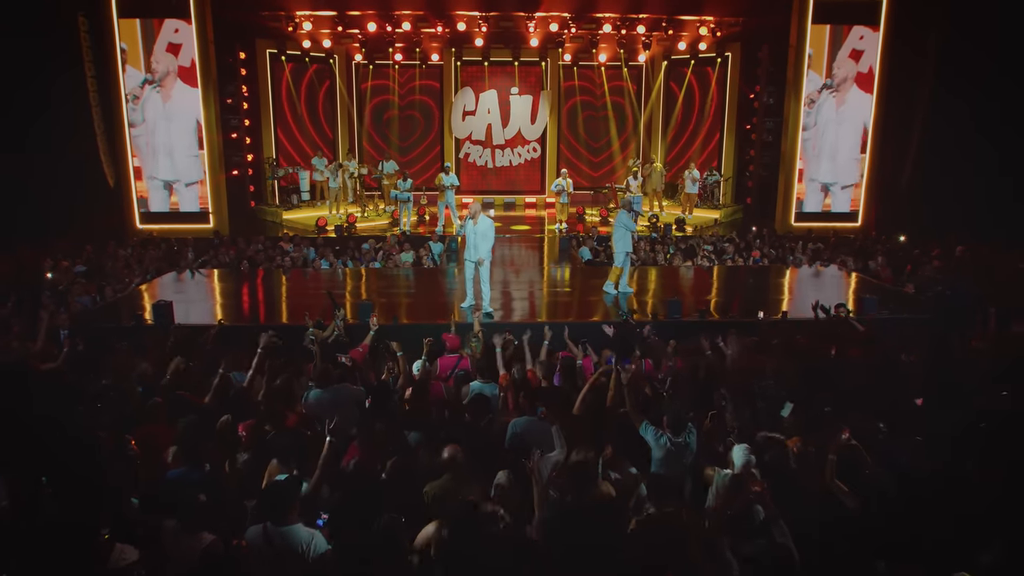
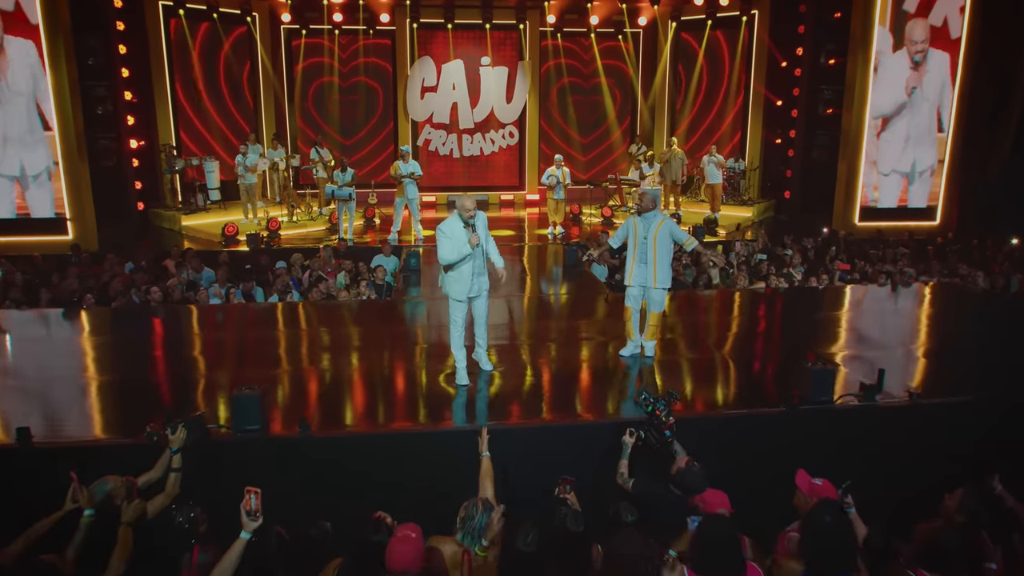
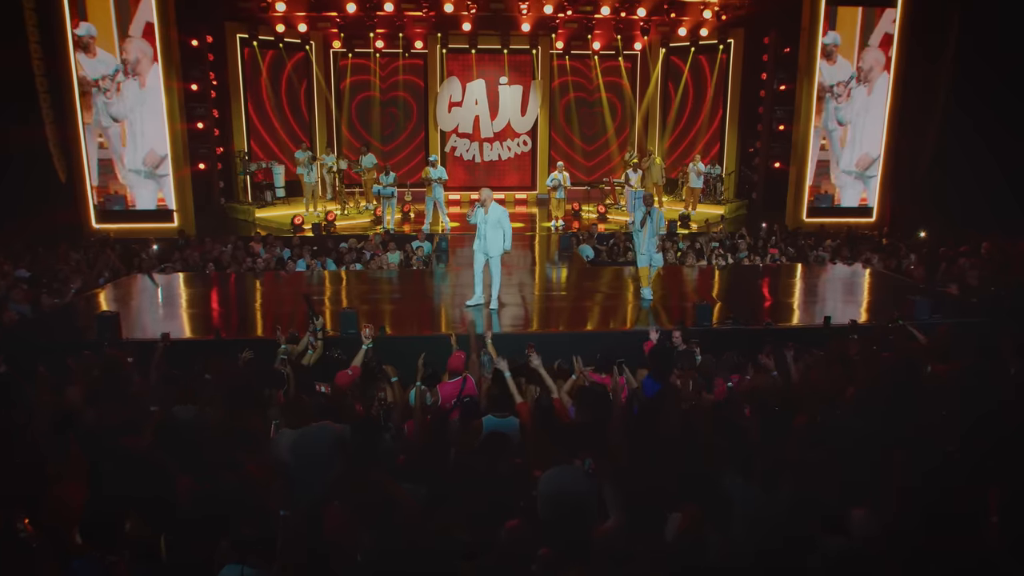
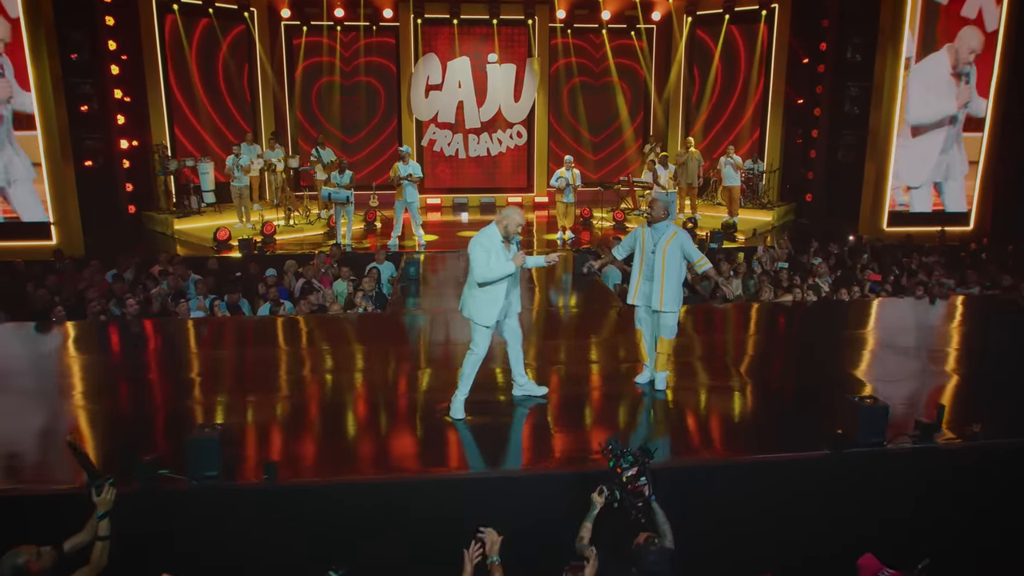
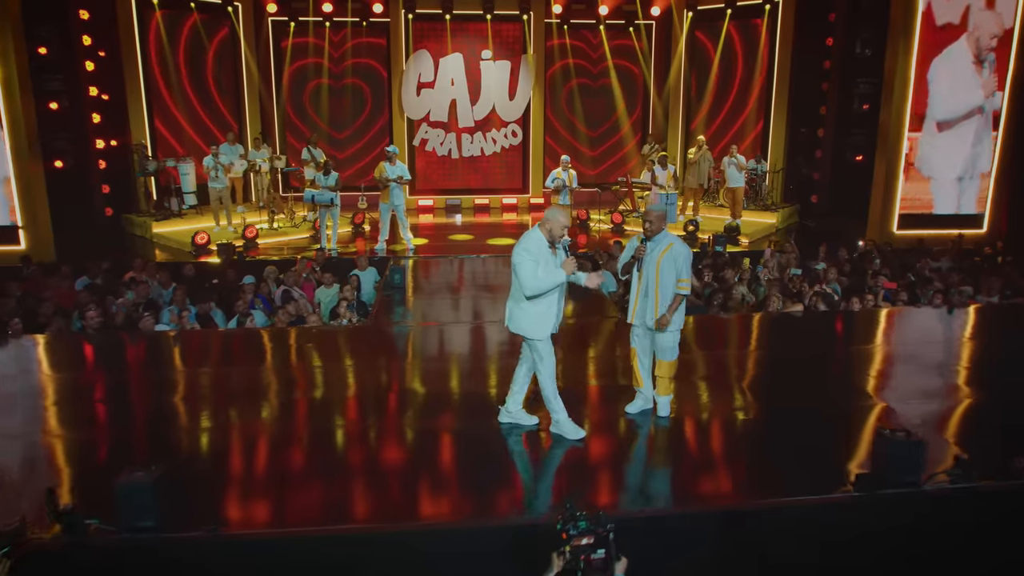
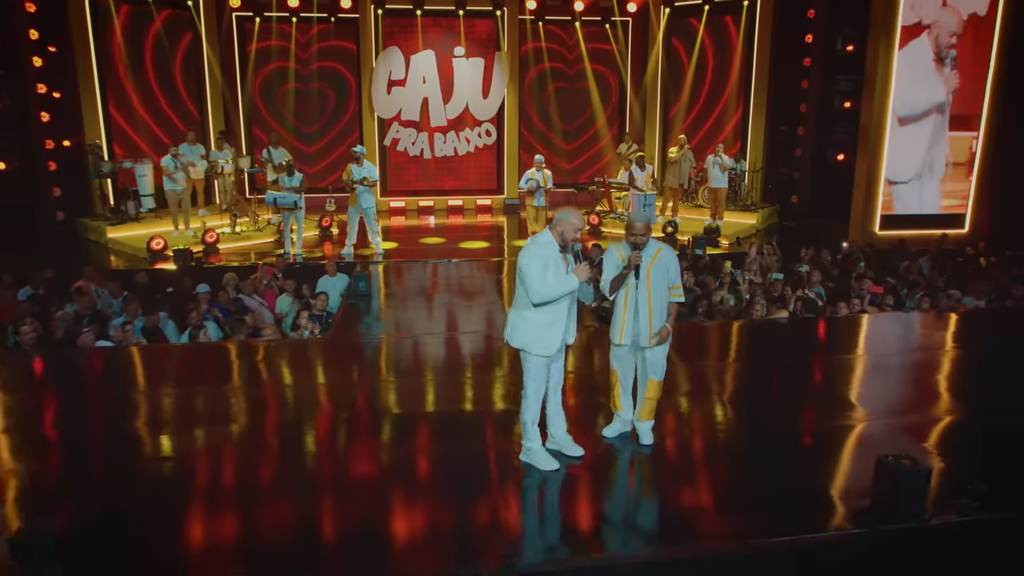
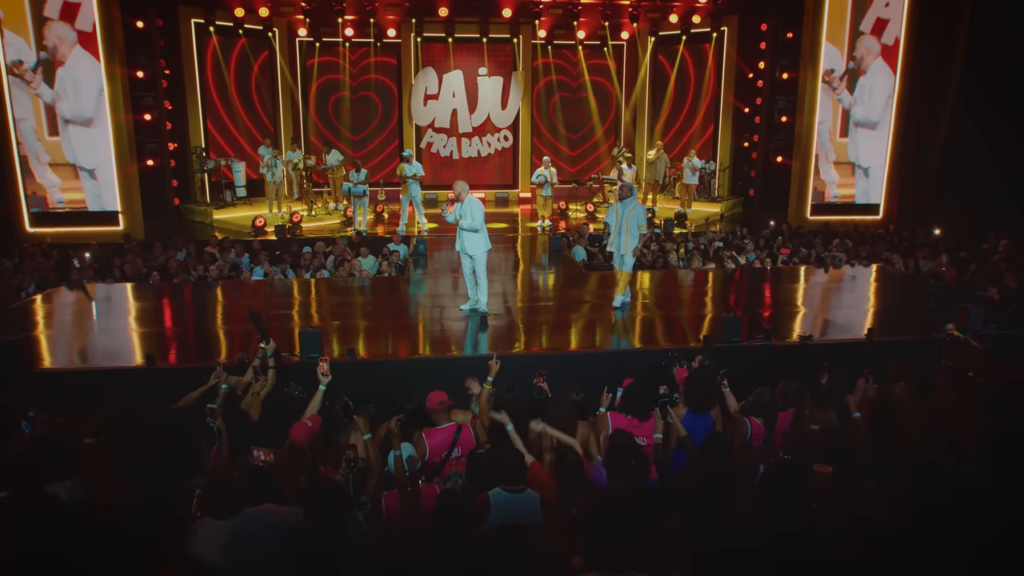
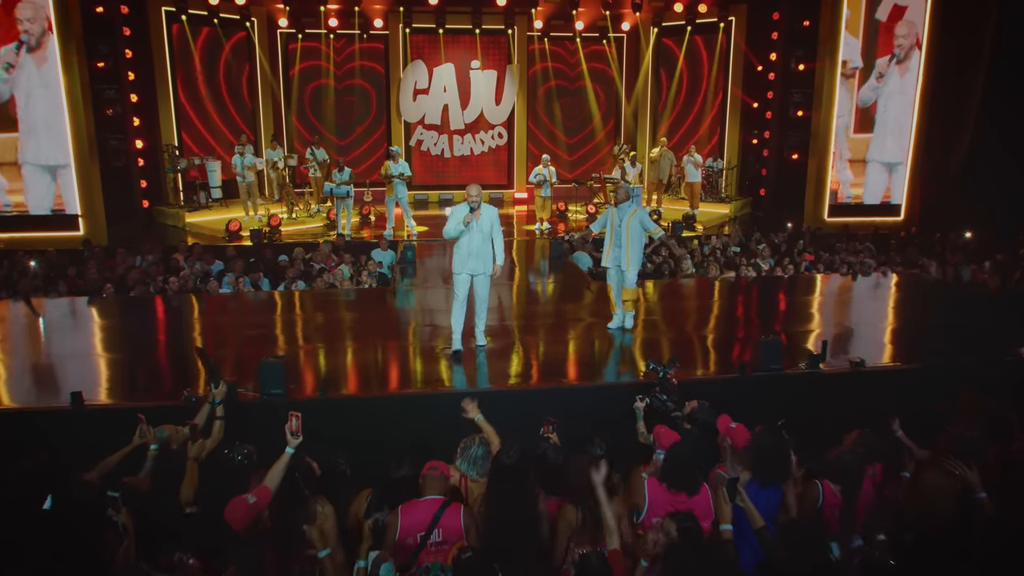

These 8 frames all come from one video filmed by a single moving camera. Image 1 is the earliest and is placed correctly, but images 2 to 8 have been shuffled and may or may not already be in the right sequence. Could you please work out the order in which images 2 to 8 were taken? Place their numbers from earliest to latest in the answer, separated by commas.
3, 7, 8, 2, 4, 5, 6
